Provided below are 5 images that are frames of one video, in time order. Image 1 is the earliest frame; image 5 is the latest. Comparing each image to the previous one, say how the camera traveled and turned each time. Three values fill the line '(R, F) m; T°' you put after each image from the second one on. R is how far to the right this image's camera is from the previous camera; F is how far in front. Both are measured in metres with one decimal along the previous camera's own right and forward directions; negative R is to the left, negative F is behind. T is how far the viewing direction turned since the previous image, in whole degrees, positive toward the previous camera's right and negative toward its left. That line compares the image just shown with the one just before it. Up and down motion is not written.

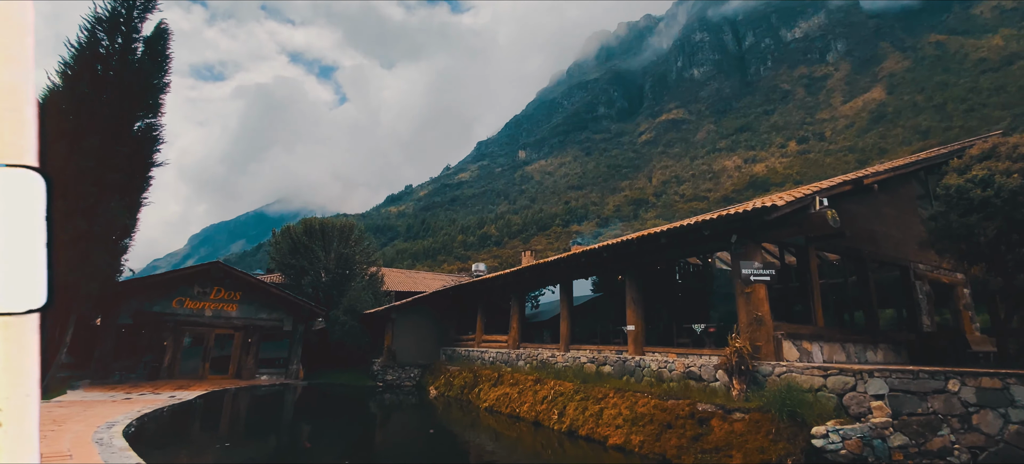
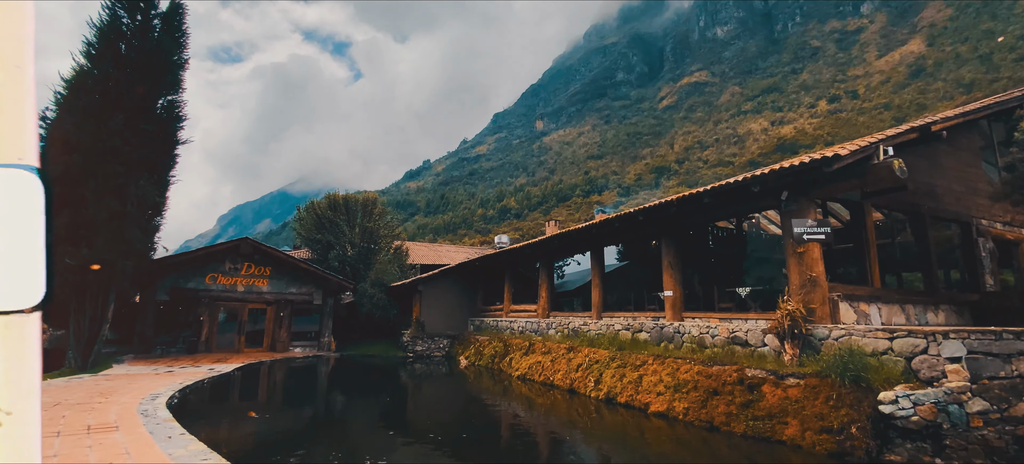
(-0.3, +0.4) m; -2°
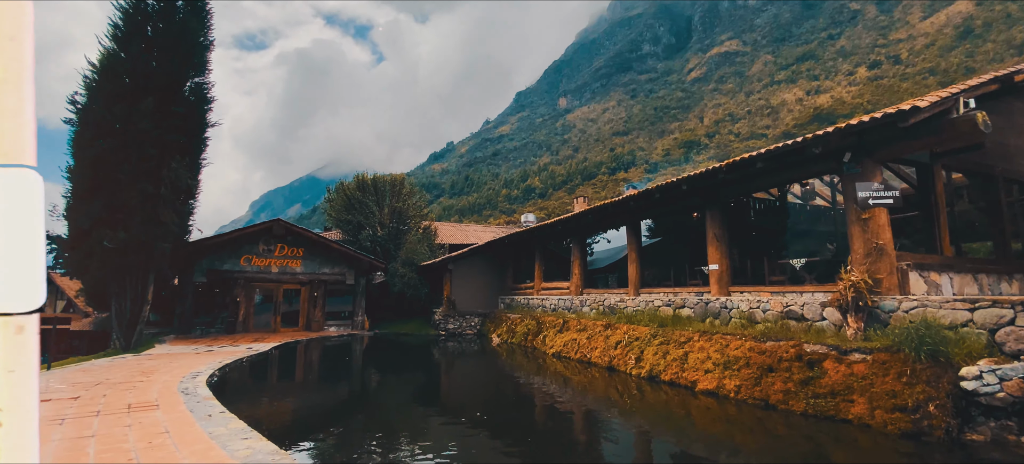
(-0.2, +0.4) m; -3°
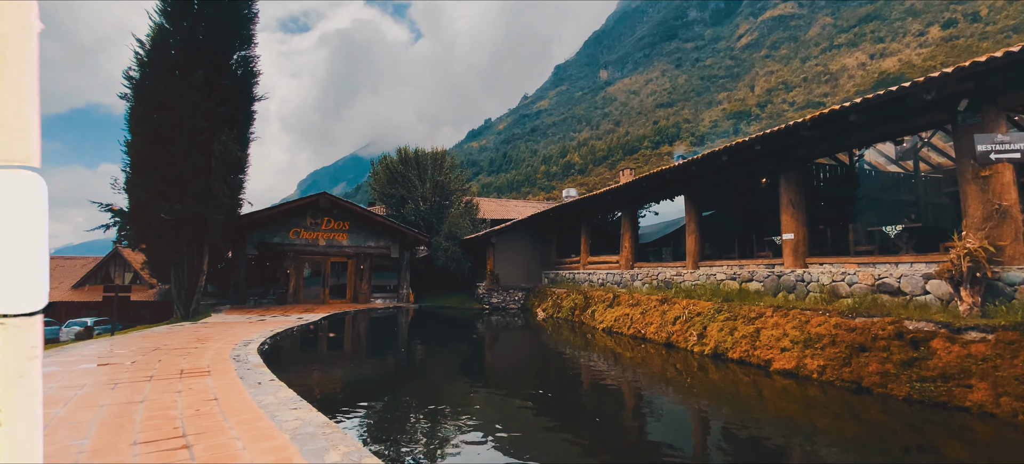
(-0.3, +0.6) m; -5°
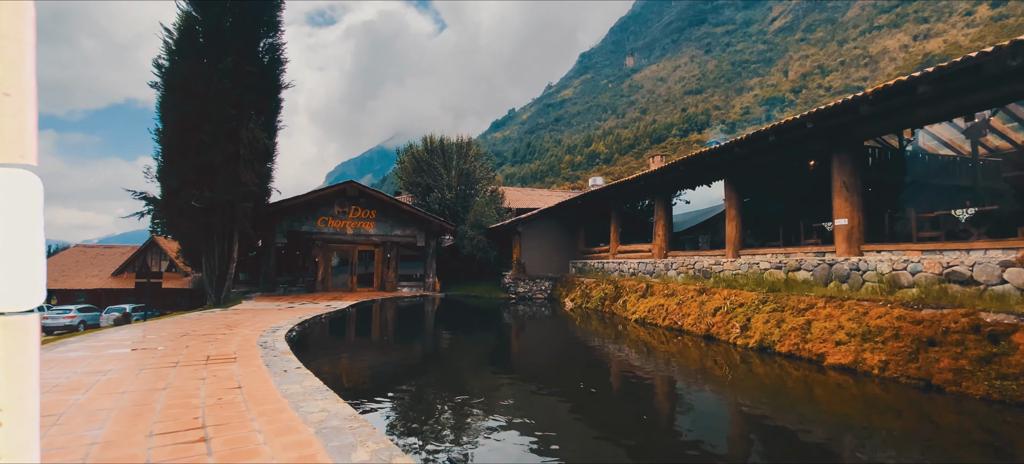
(-0.1, +0.4) m; -3°
